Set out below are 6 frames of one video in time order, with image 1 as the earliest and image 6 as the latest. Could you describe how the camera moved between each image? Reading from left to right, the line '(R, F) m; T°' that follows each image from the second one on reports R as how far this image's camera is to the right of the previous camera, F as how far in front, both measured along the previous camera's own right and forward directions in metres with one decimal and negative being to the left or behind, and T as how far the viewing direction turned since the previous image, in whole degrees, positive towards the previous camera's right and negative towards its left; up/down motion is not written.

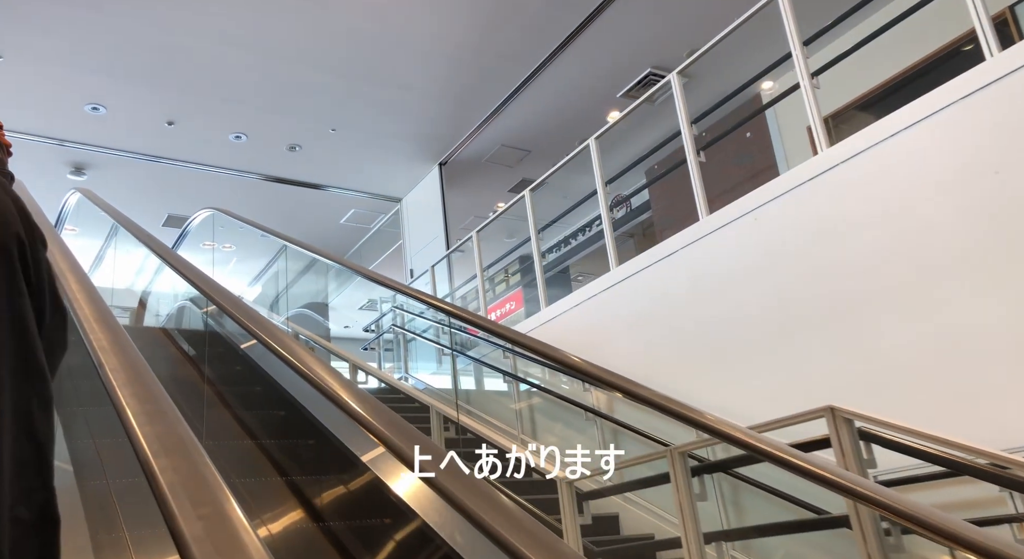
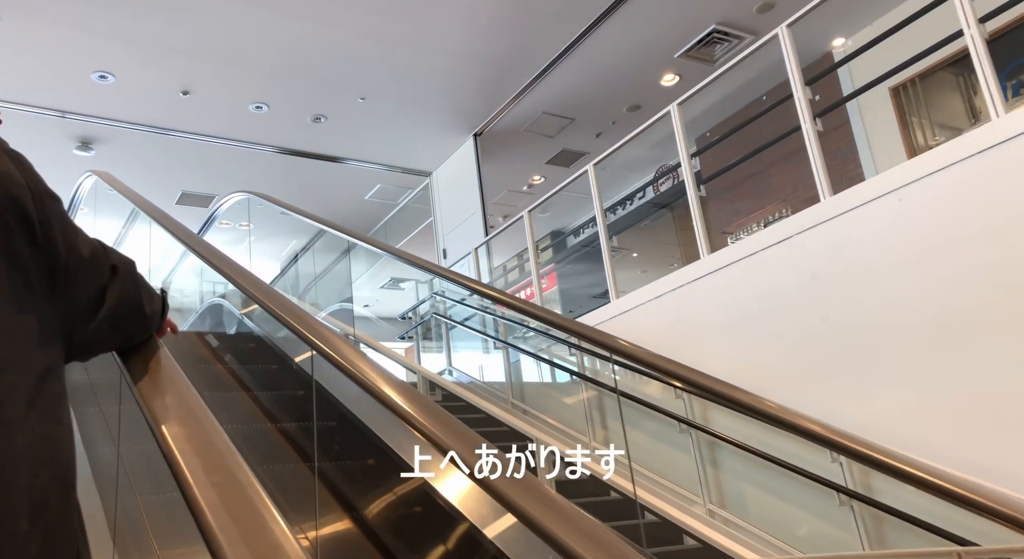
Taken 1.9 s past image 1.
(-0.3, +0.5) m; 0°
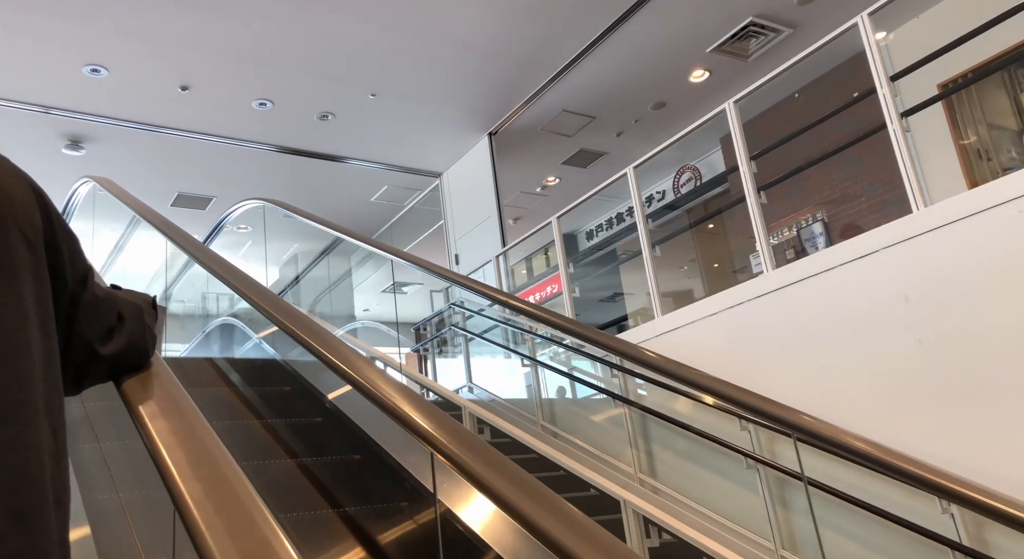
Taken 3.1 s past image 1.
(-0.2, +0.3) m; +1°
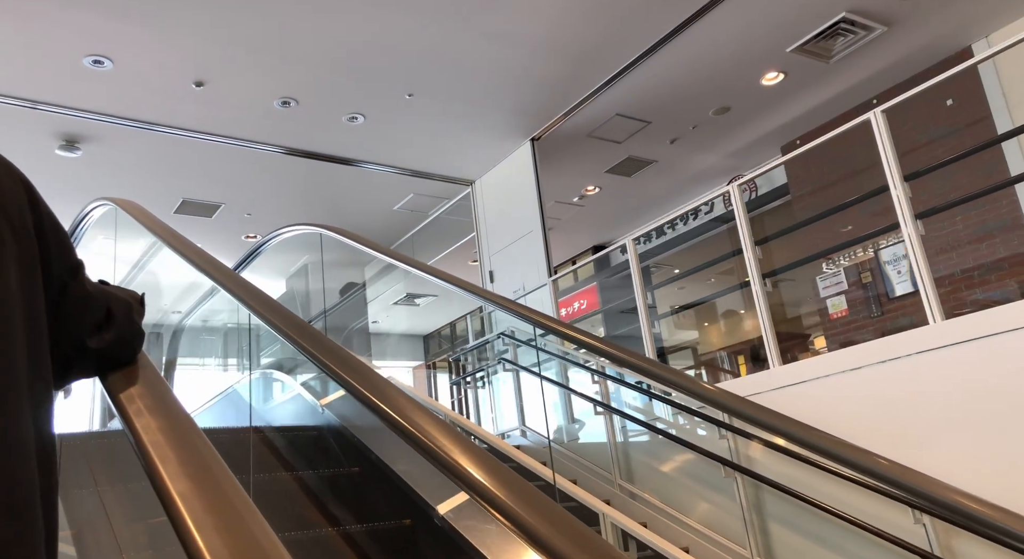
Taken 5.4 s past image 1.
(-0.4, +0.6) m; +1°
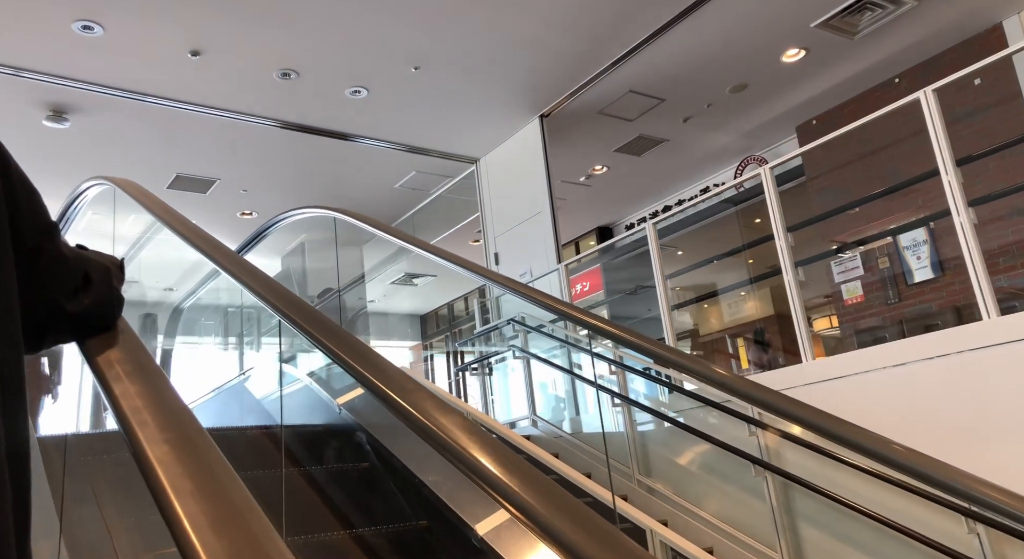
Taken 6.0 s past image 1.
(-0.1, +0.2) m; +1°
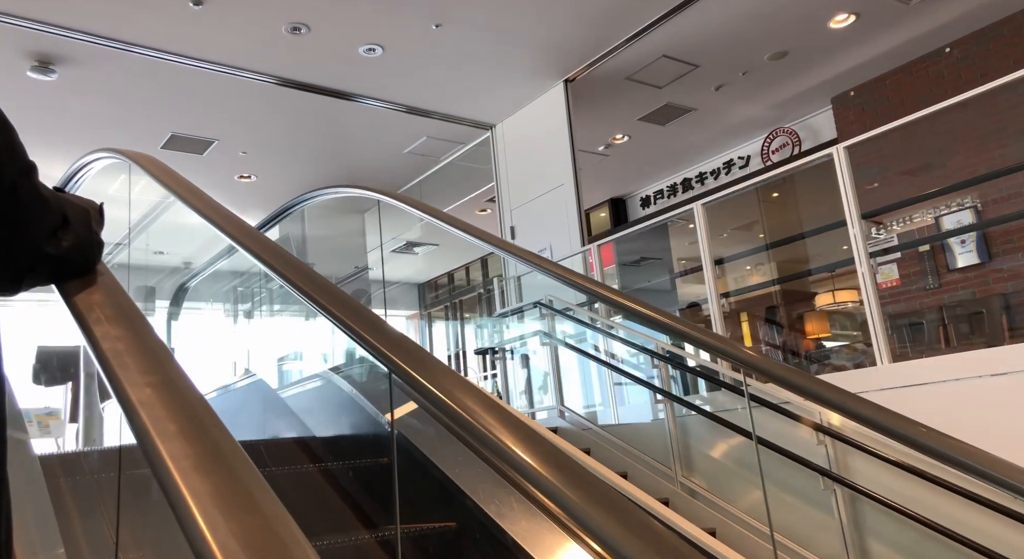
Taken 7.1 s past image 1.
(-0.2, +0.3) m; +1°
